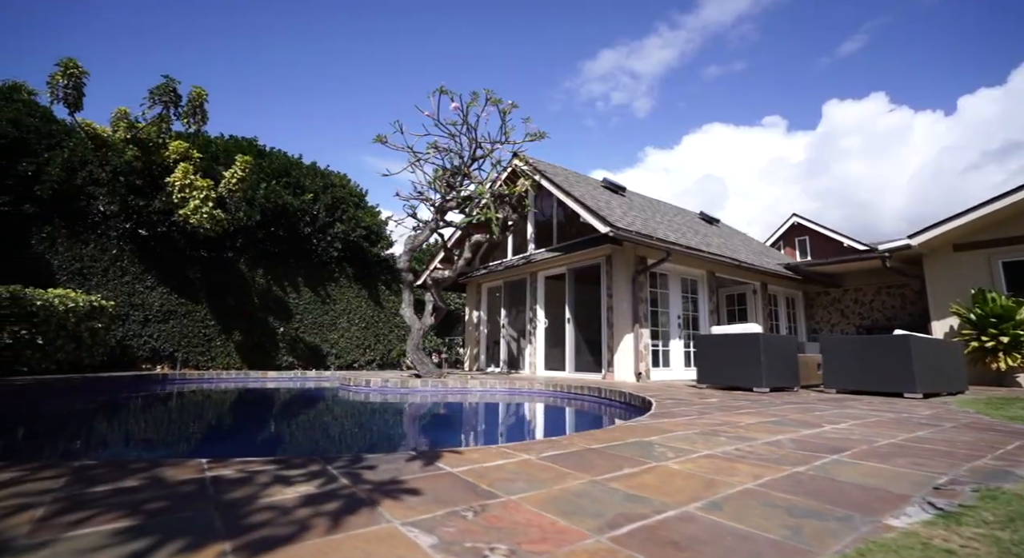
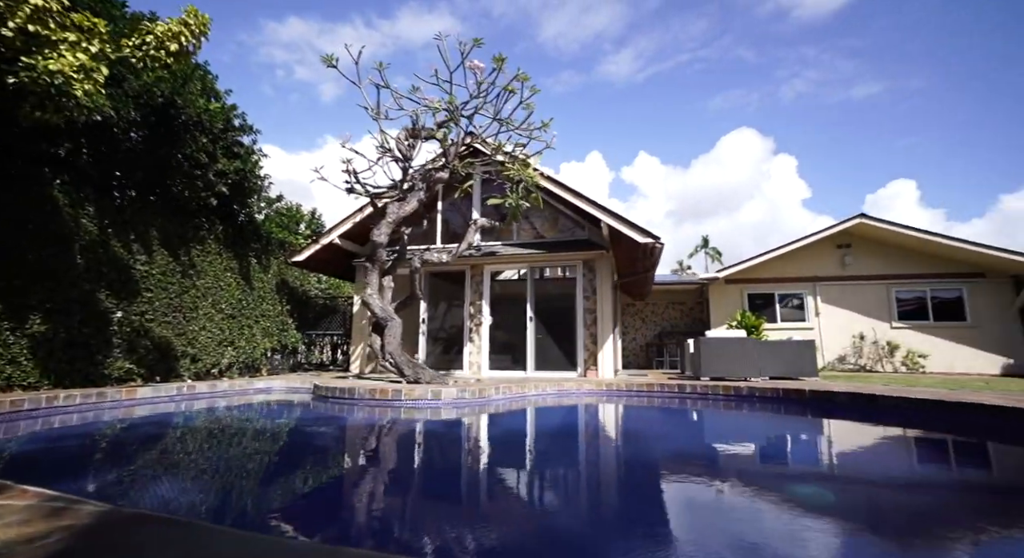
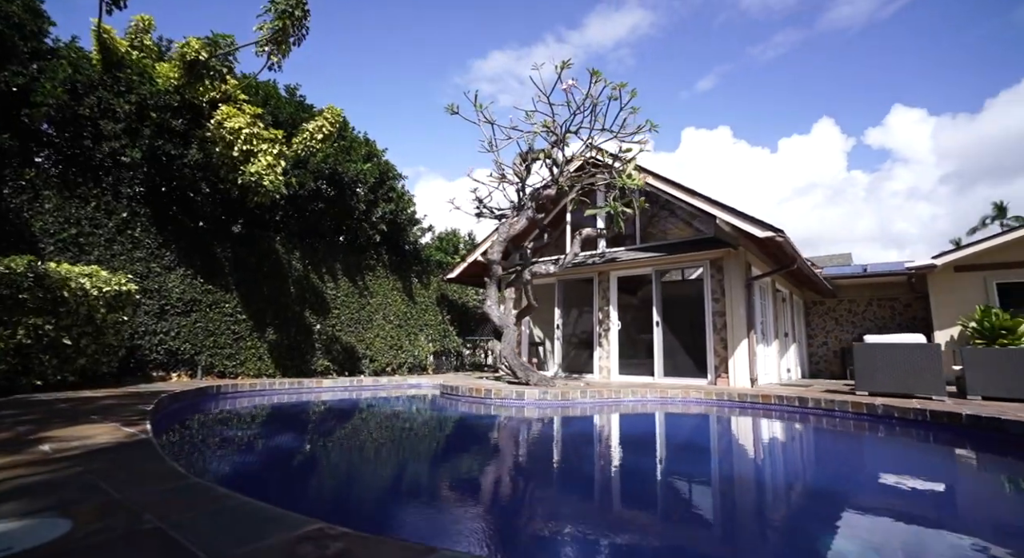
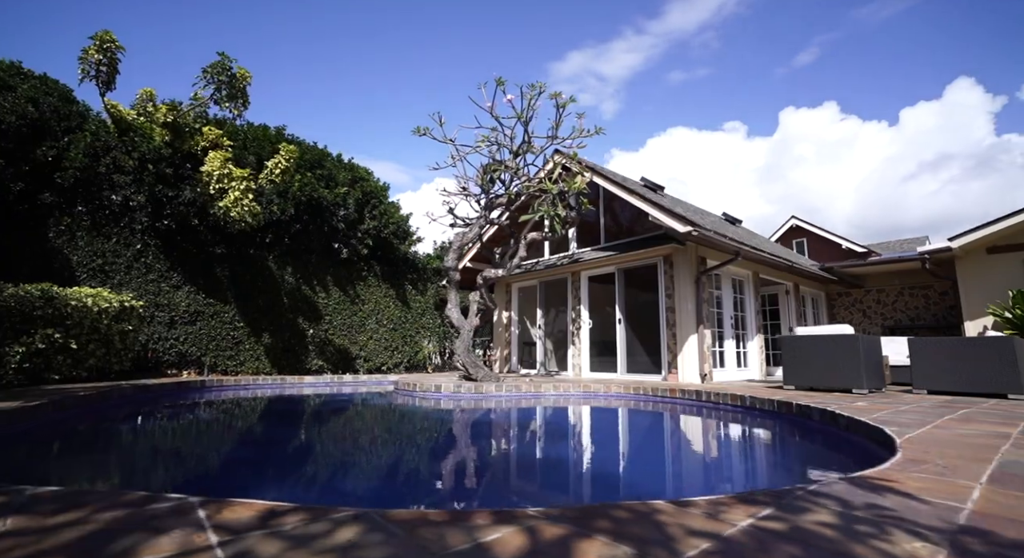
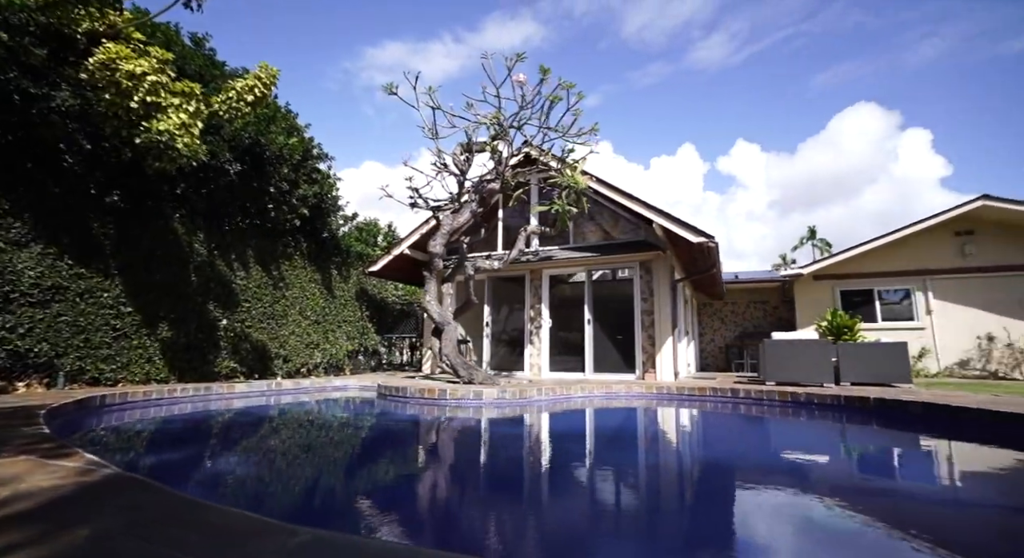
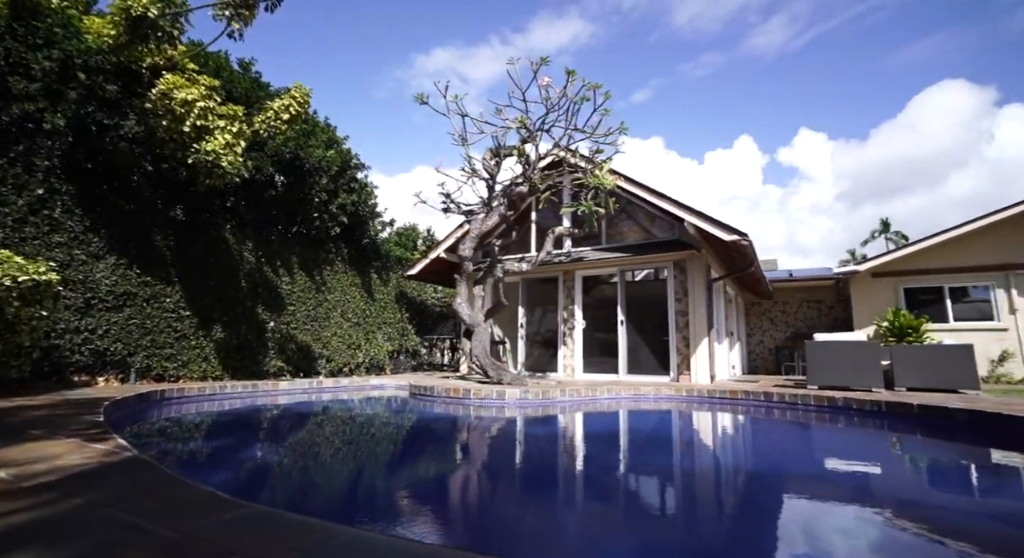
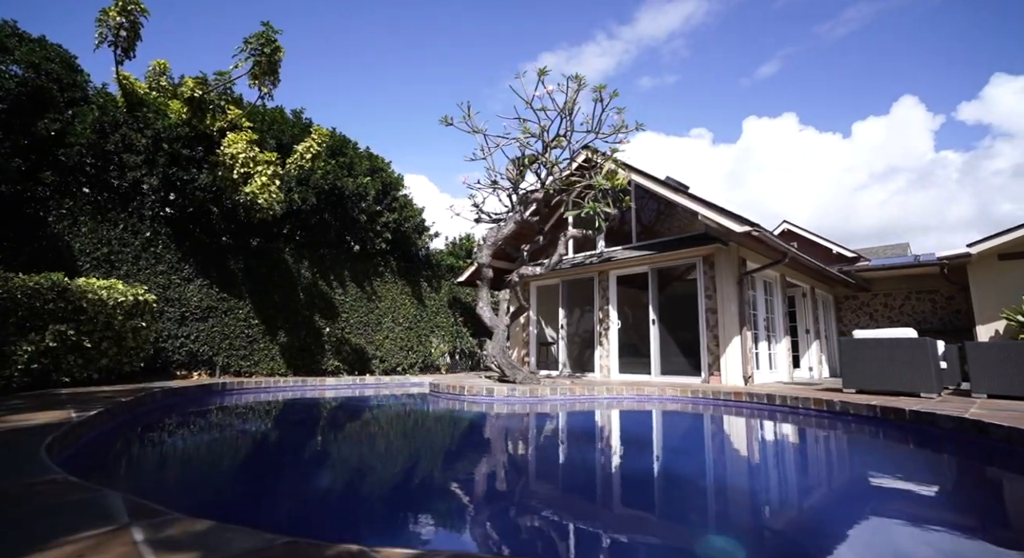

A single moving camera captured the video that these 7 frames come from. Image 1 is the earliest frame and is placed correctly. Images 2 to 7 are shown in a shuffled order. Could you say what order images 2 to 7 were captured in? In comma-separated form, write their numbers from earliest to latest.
4, 7, 3, 6, 5, 2
